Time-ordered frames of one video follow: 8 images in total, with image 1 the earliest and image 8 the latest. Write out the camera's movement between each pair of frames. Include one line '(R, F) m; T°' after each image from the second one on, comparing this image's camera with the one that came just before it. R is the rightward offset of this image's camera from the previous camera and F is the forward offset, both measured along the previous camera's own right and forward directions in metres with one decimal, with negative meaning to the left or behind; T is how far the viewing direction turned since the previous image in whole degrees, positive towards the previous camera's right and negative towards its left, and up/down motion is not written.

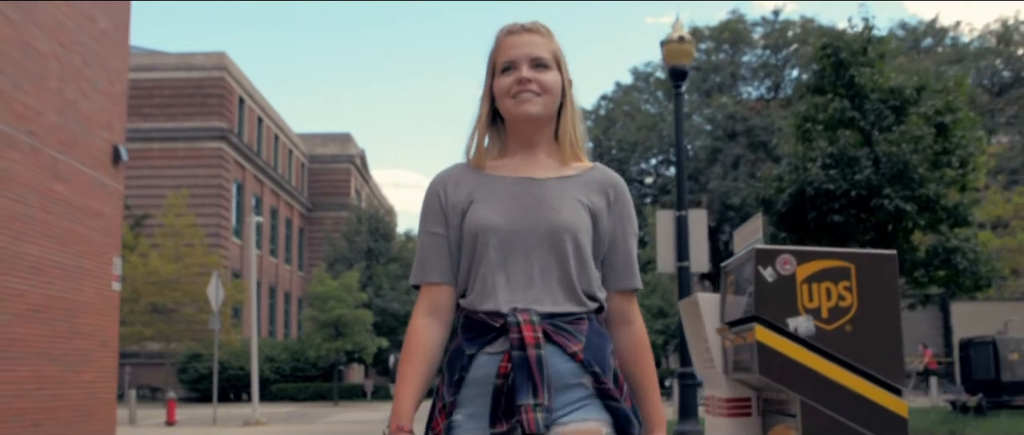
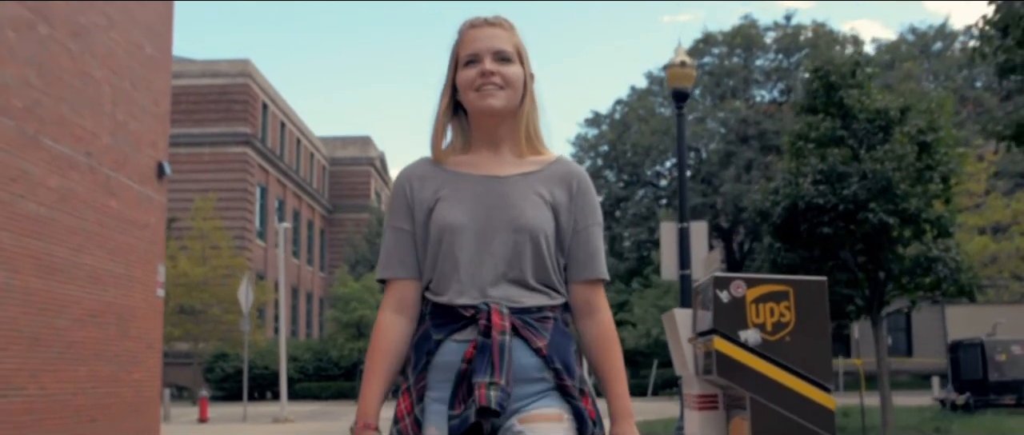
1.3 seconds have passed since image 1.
(0.0, -1.2) m; -1°
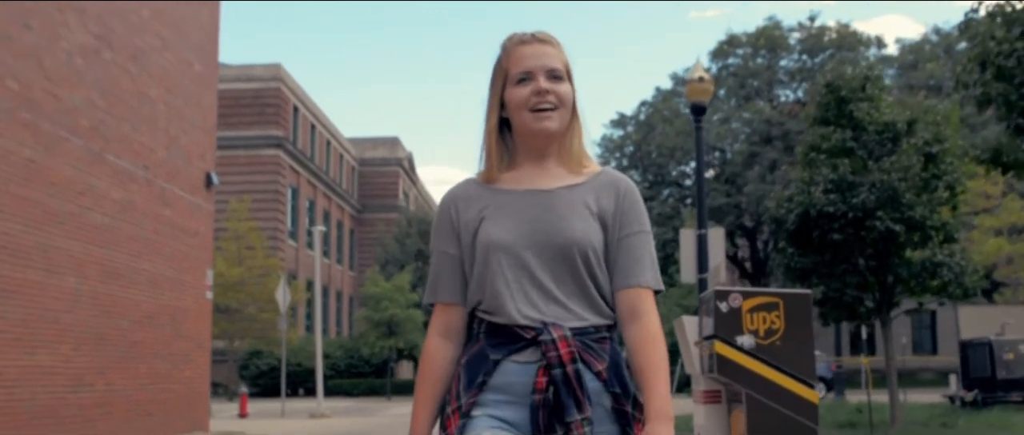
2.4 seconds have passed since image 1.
(0.0, -1.0) m; -1°
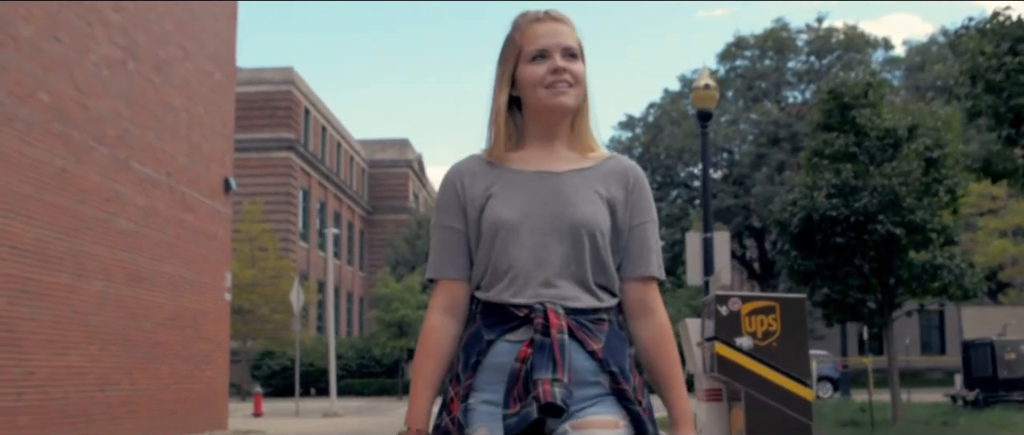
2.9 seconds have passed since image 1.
(0.0, -0.5) m; 0°
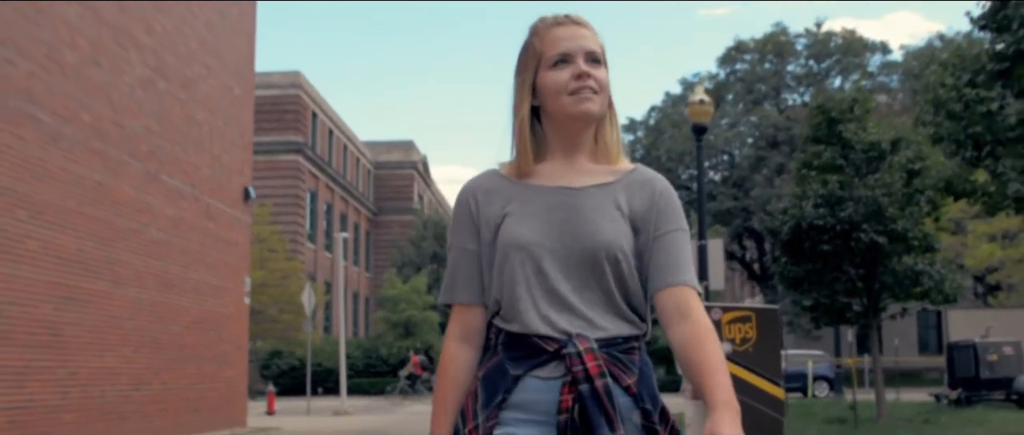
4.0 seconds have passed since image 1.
(0.0, -1.0) m; 0°
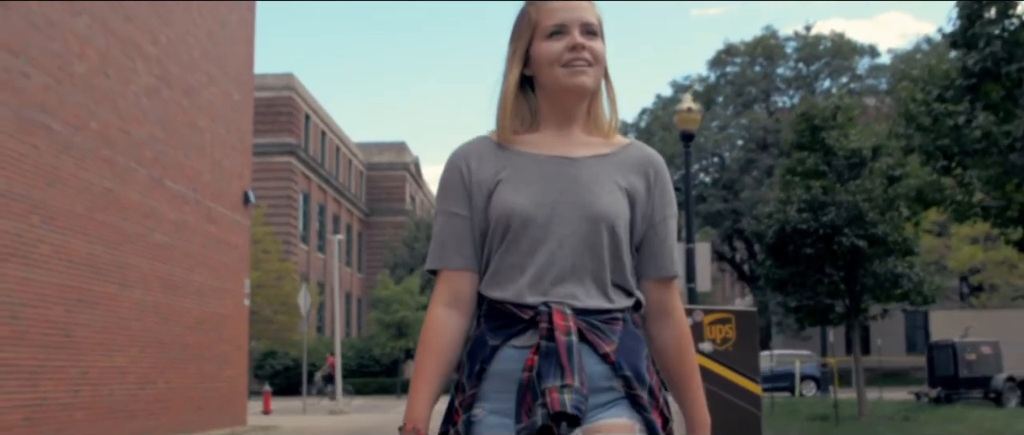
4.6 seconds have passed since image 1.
(0.0, -0.6) m; 0°
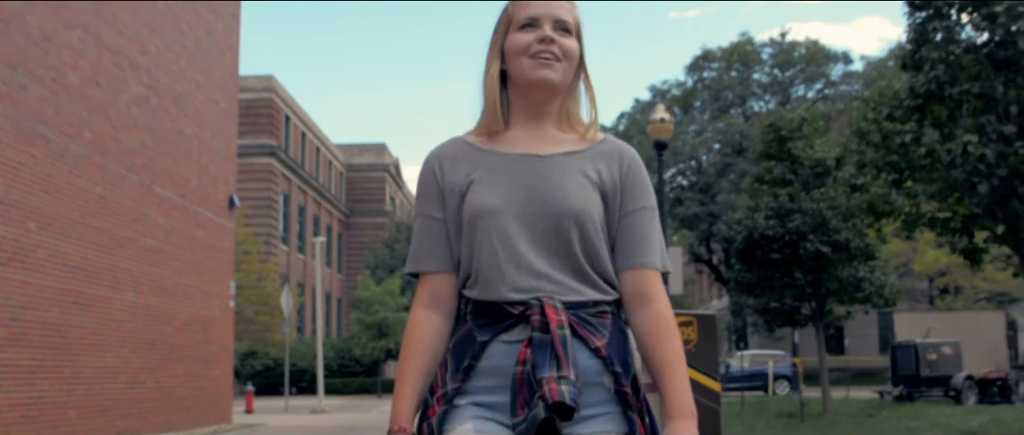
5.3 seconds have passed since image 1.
(0.0, -0.7) m; +1°
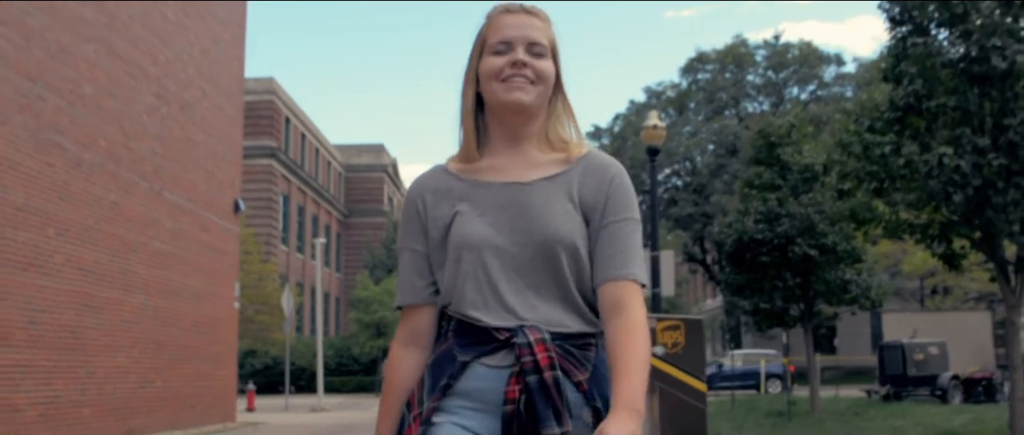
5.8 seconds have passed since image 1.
(0.0, -0.6) m; 0°
